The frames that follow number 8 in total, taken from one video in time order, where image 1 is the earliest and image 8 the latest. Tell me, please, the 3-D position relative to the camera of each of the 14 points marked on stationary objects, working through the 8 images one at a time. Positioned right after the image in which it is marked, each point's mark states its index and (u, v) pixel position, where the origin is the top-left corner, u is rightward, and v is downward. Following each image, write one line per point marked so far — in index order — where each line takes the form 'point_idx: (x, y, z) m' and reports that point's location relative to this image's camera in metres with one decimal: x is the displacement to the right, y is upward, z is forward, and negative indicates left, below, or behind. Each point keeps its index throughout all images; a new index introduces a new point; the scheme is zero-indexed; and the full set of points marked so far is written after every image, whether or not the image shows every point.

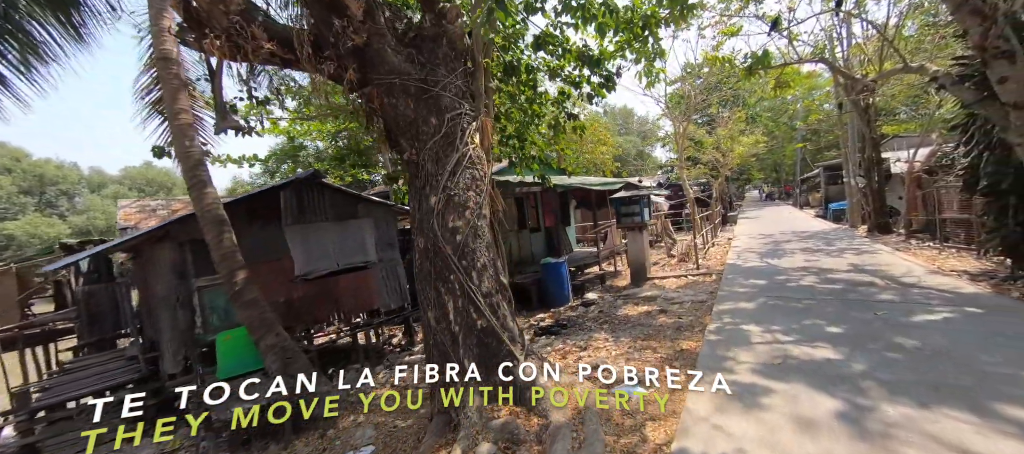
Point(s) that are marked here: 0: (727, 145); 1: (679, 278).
0: (+9.4, +3.5, +18.3) m
1: (+3.5, -1.1, +8.9) m
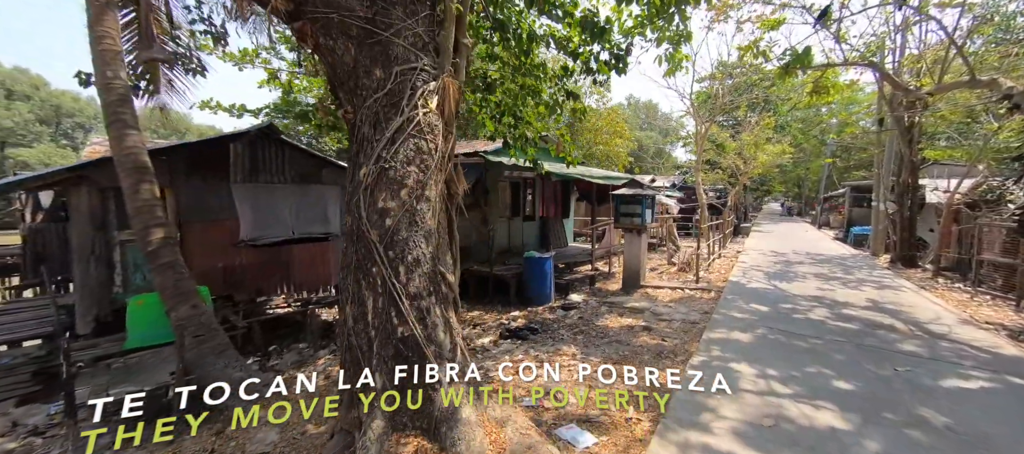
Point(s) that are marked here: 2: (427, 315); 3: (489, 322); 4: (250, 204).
0: (+9.7, +3.1, +17.2) m
1: (+3.0, -1.3, +8.1) m
2: (-0.6, -0.6, +3.0) m
3: (-0.4, -1.5, +6.6) m
4: (-3.6, +0.3, +5.7) m
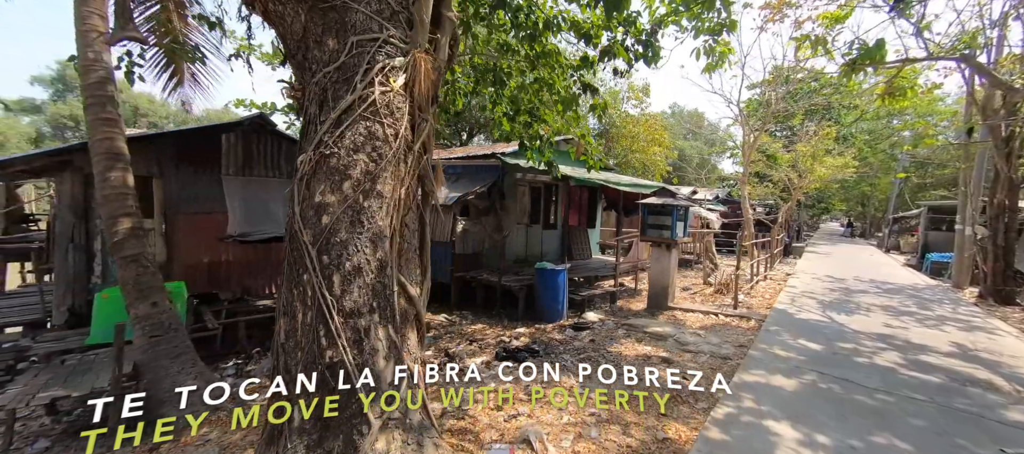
0: (+10.9, +2.3, +15.6) m
1: (+3.2, -1.5, +7.1) m
2: (-0.9, -0.6, +2.4) m
3: (-0.4, -1.6, +5.9) m
4: (-3.5, +0.4, +5.4) m
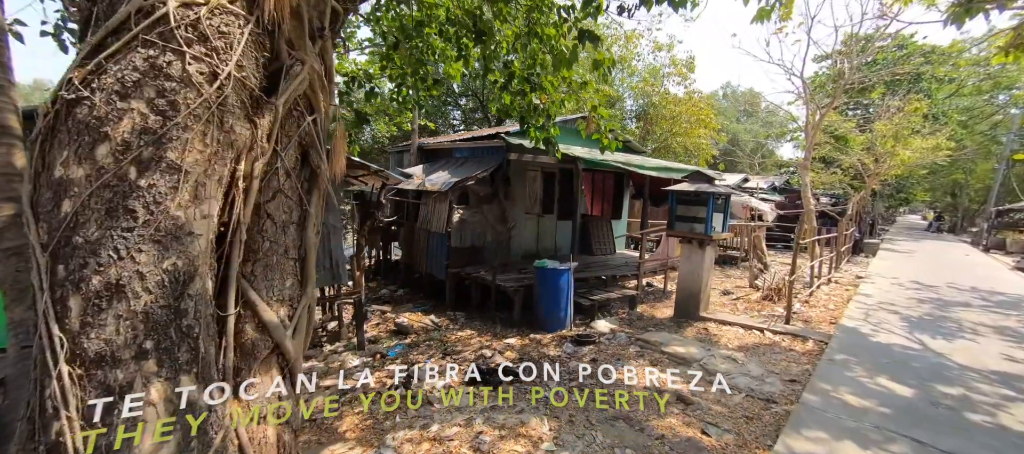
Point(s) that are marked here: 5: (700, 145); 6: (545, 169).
0: (+11.8, +2.5, +13.3) m
1: (+3.2, -1.4, +5.7) m
2: (-1.4, -0.6, +1.5) m
3: (-0.5, -1.5, +4.9) m
4: (-3.7, +0.5, +4.7) m
5: (+7.9, +3.4, +17.6) m
6: (+0.6, +1.1, +7.9) m
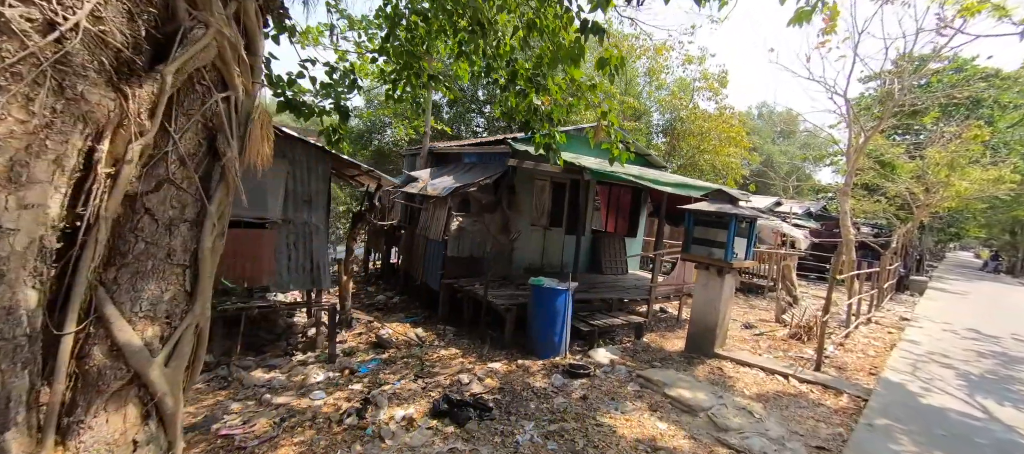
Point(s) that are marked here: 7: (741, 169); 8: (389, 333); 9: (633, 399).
0: (+12.3, +1.4, +12.1) m
1: (+3.0, -1.8, +5.0) m
2: (-1.7, -0.6, +1.1) m
3: (-0.7, -1.6, +4.4) m
4: (-3.7, +0.6, +4.4) m
5: (+8.7, +2.5, +16.7) m
6: (+0.8, +0.8, +7.4) m
7: (+9.5, +2.4, +17.3) m
8: (-1.7, -1.5, +5.9) m
9: (+1.2, -1.7, +4.1) m
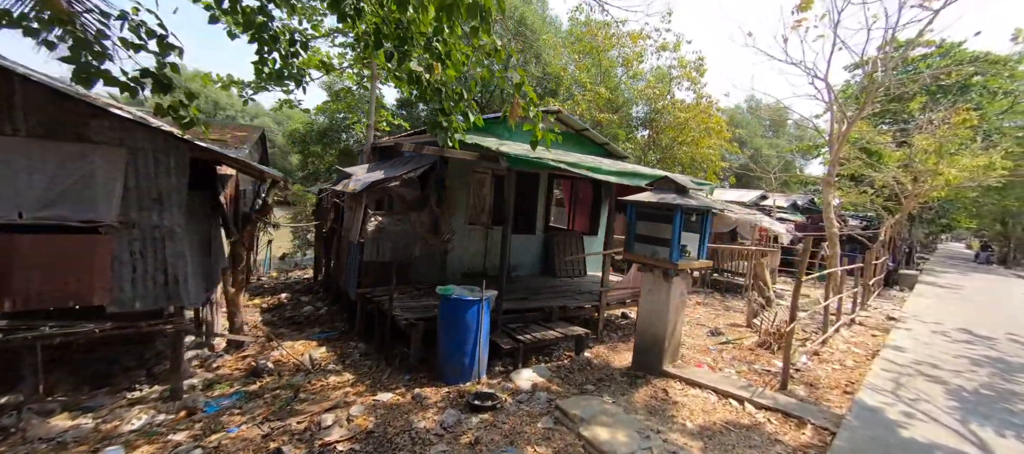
0: (+11.1, +1.7, +11.3) m
1: (+2.0, -1.7, +4.1) m
2: (-2.7, -0.6, +0.2) m
3: (-1.7, -1.6, +3.5) m
4: (-4.8, +0.5, +3.5) m
5: (+7.5, +2.6, +15.9) m
6: (-0.3, +0.9, +6.5) m
7: (+8.3, +2.6, +16.5) m
8: (-2.7, -1.5, +5.0) m
9: (+0.2, -1.7, +3.2) m
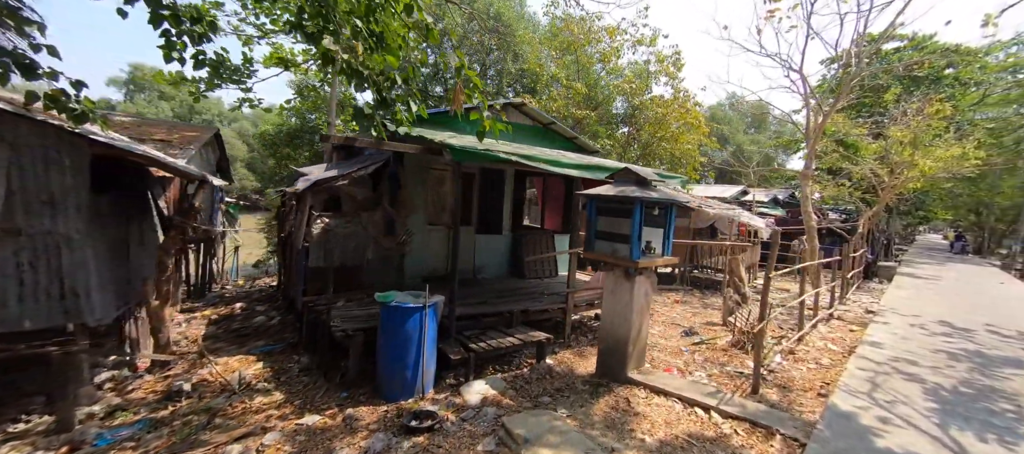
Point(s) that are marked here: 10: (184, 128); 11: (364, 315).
0: (+10.4, +1.9, +11.2) m
1: (+1.5, -1.7, +3.8) m
2: (-3.1, -0.6, -0.3) m
3: (-2.2, -1.6, +3.1) m
4: (-5.3, +0.4, +3.0) m
5: (+6.6, +2.8, +15.7) m
6: (-0.9, +0.9, +6.1) m
7: (+7.4, +2.8, +16.3) m
8: (-3.3, -1.6, +4.5) m
9: (-0.3, -1.6, +2.8) m
10: (-7.1, +2.1, +9.1) m
11: (-1.6, -1.0, +4.6) m
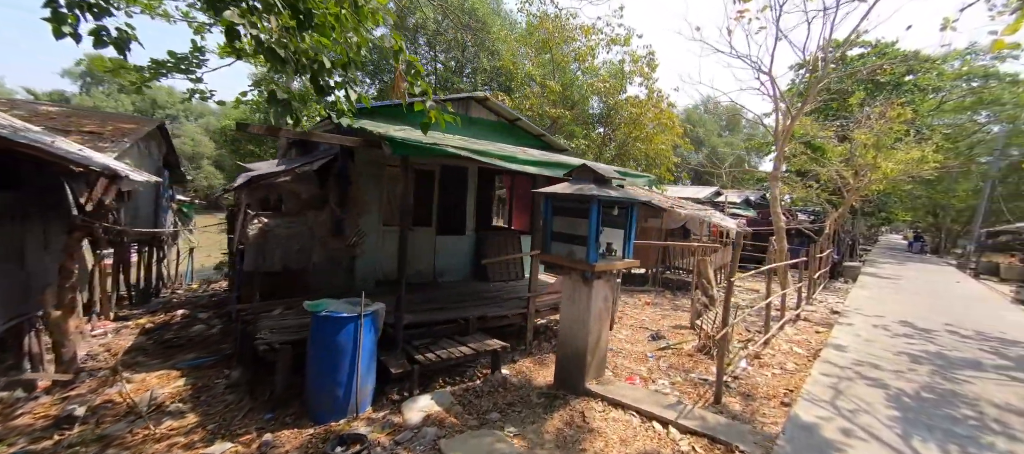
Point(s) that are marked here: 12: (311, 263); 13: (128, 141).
0: (+9.5, +1.9, +11.4) m
1: (+1.1, -1.7, +3.5) m
2: (-3.4, -0.7, -0.8) m
3: (-2.6, -1.6, +2.6) m
4: (-5.7, +0.4, +2.4) m
5: (+5.6, +2.8, +15.7) m
6: (-1.5, +0.9, +5.7) m
7: (+6.3, +2.7, +16.4) m
8: (-3.7, -1.6, +4.0) m
9: (-0.7, -1.7, +2.5) m
10: (-7.8, +2.1, +8.4) m
11: (-2.1, -1.0, +4.2) m
12: (-2.6, -0.5, +5.5) m
13: (-6.7, +1.5, +7.3) m
